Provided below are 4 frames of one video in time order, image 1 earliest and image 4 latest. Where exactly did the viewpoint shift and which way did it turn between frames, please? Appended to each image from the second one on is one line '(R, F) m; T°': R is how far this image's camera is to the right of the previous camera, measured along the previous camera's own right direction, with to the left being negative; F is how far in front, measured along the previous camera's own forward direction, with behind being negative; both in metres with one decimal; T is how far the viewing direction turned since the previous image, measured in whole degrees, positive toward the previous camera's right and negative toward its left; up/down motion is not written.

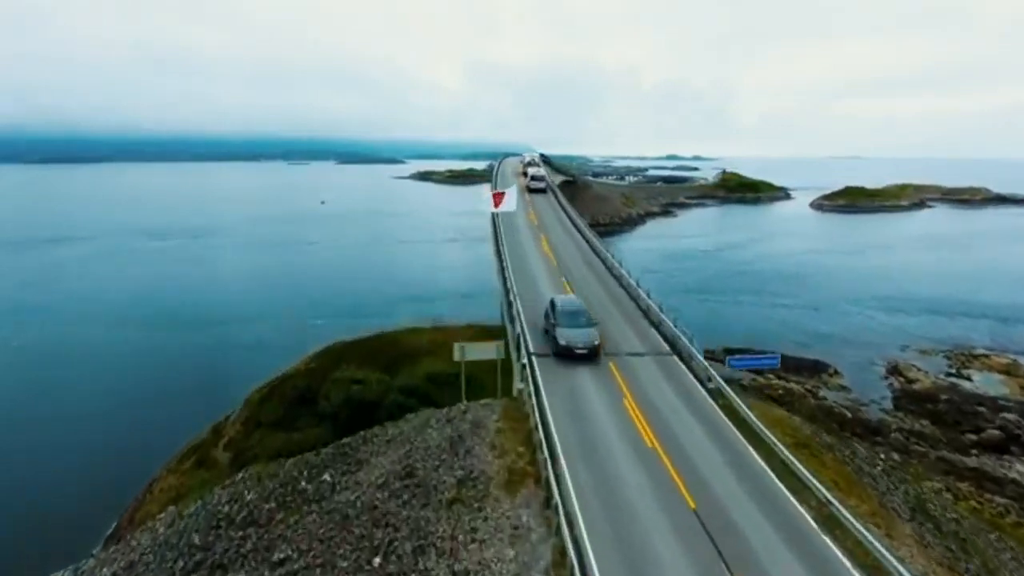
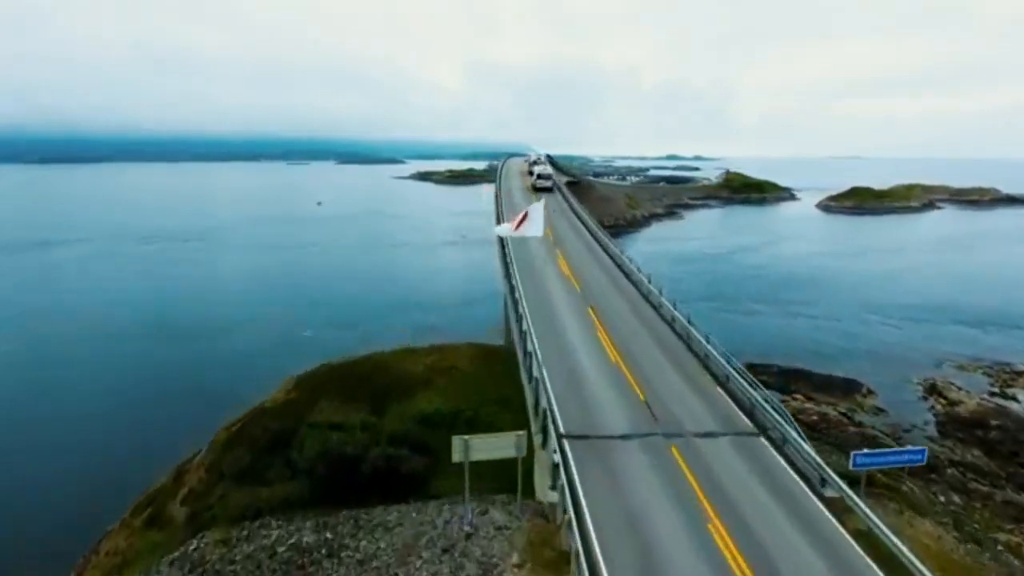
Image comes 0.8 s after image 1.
(-0.1, +1.7) m; 0°
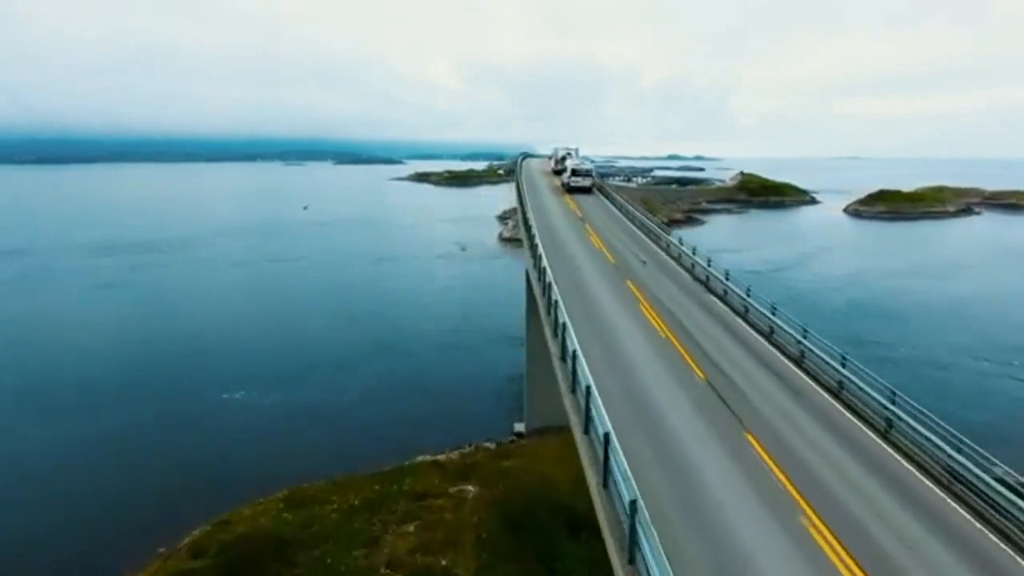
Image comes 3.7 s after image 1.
(-0.5, +6.2) m; 0°
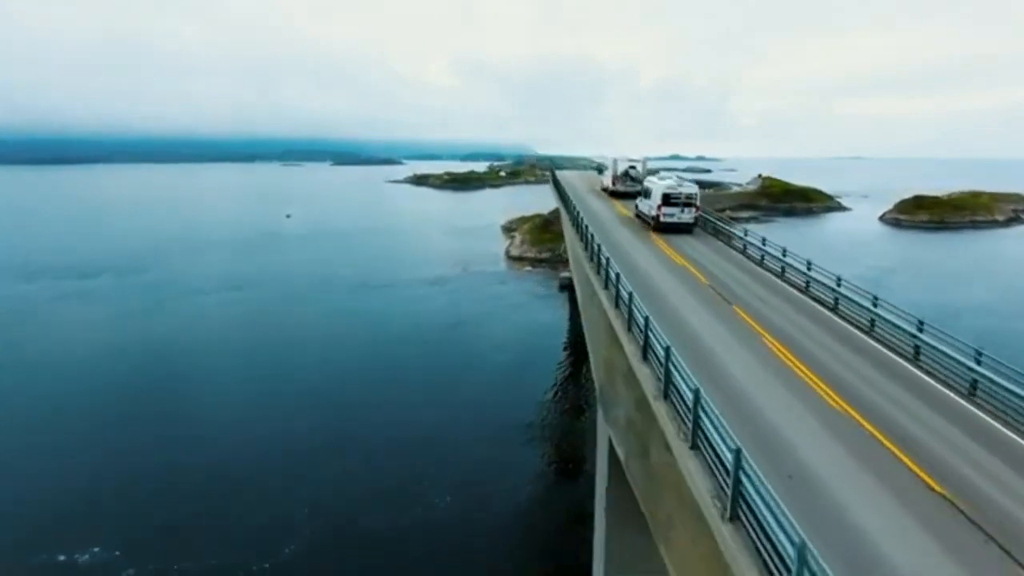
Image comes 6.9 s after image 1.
(-0.6, +6.7) m; 0°
